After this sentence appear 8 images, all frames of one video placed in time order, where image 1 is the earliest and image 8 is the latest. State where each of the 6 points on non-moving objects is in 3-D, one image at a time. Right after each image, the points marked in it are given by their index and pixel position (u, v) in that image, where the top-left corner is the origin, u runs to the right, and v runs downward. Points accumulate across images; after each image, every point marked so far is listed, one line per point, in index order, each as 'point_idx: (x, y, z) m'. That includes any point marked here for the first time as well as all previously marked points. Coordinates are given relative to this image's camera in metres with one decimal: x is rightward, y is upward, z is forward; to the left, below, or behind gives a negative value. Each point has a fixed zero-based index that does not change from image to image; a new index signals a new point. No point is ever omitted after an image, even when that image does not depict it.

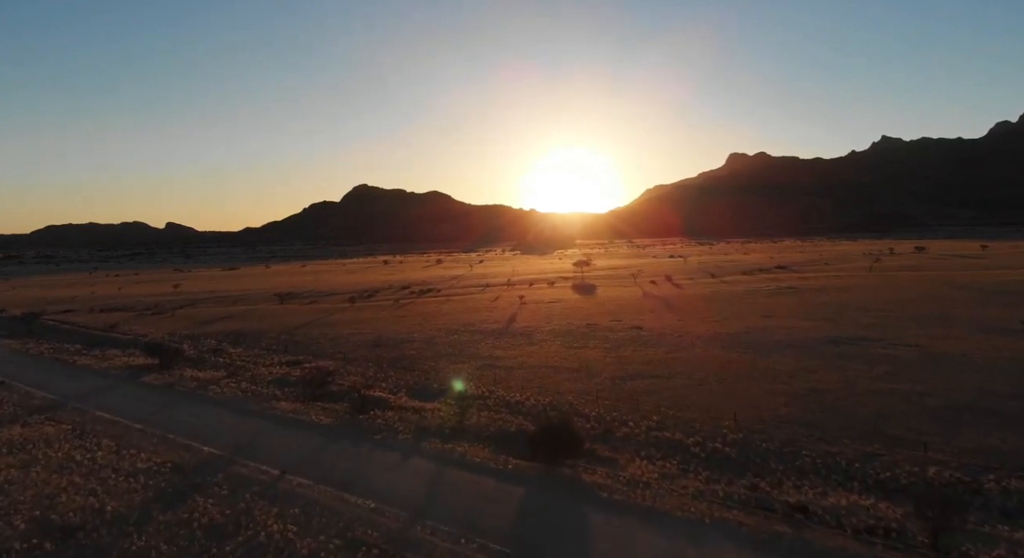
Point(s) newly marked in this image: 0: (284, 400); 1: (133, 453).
0: (-6.7, -3.6, +16.4) m
1: (-8.8, -4.1, +13.1) m
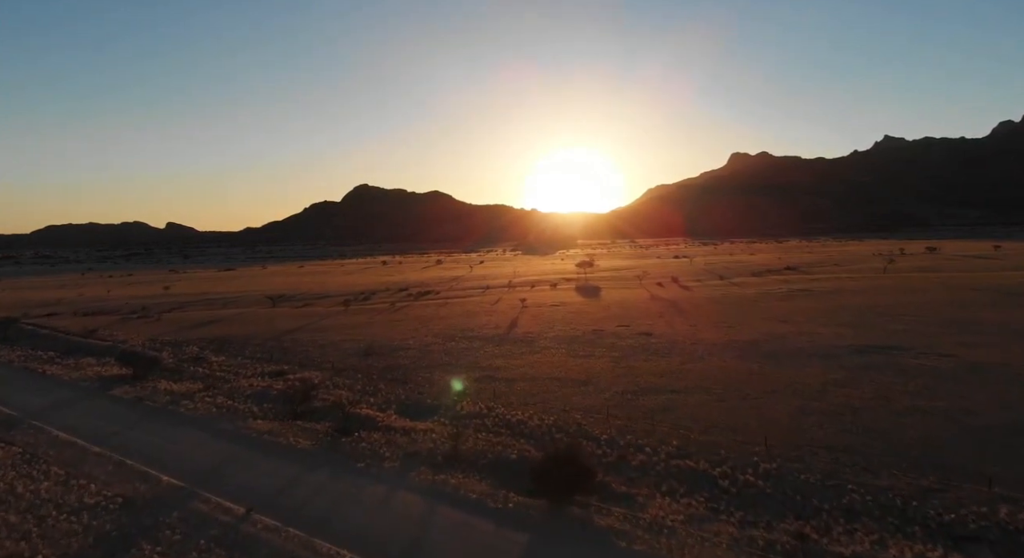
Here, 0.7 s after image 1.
0: (-6.6, -3.7, +14.8) m
1: (-8.8, -4.2, +11.5) m
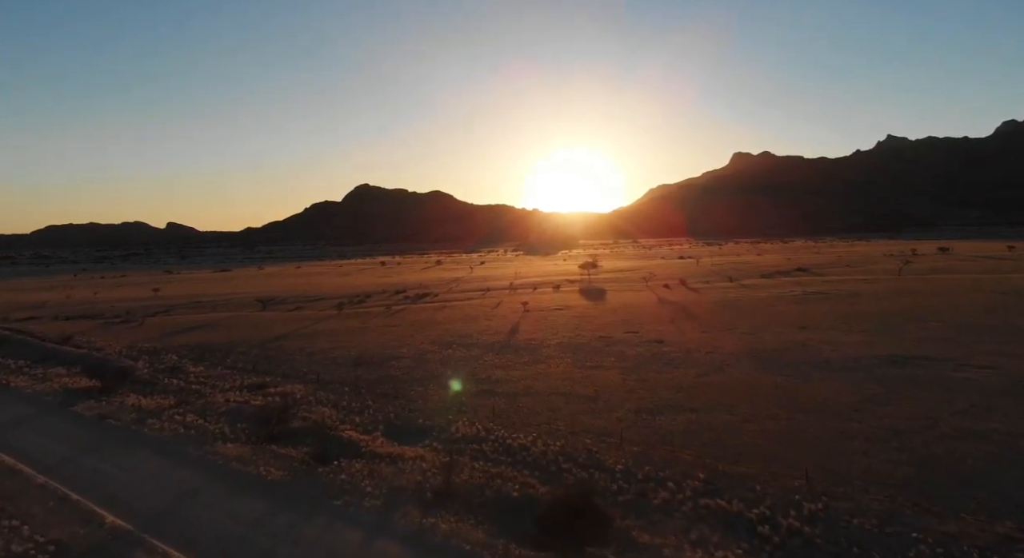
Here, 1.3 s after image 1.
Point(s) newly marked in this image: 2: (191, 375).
0: (-6.6, -3.8, +13.2) m
1: (-8.8, -4.4, +9.9) m
2: (-11.4, -3.4, +19.8) m
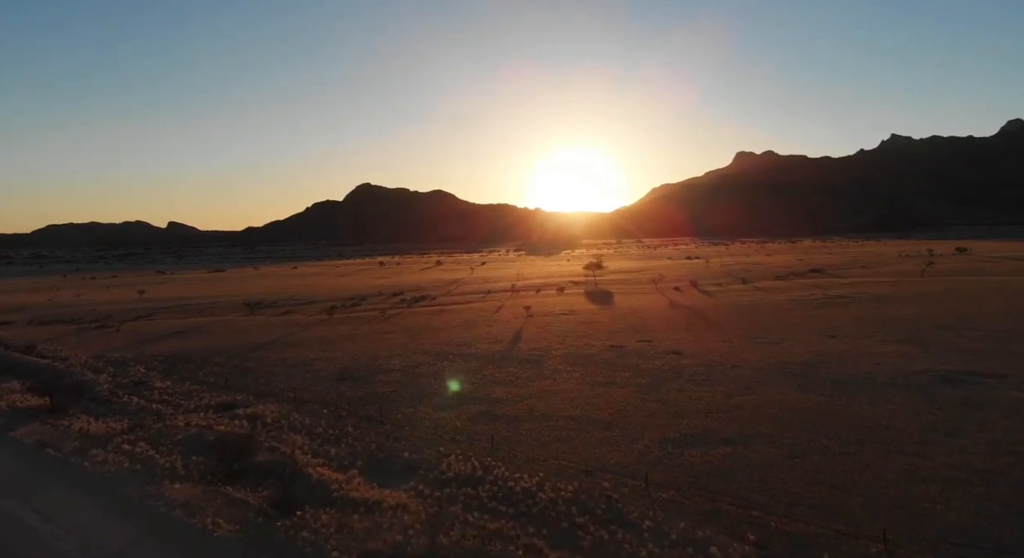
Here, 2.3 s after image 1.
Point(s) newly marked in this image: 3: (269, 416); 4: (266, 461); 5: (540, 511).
0: (-6.6, -4.0, +11.1) m
1: (-8.8, -4.5, +7.8) m
2: (-11.3, -3.6, +17.8) m
3: (-6.4, -3.6, +14.8) m
4: (-5.2, -3.8, +11.8) m
5: (+0.5, -3.9, +9.4) m
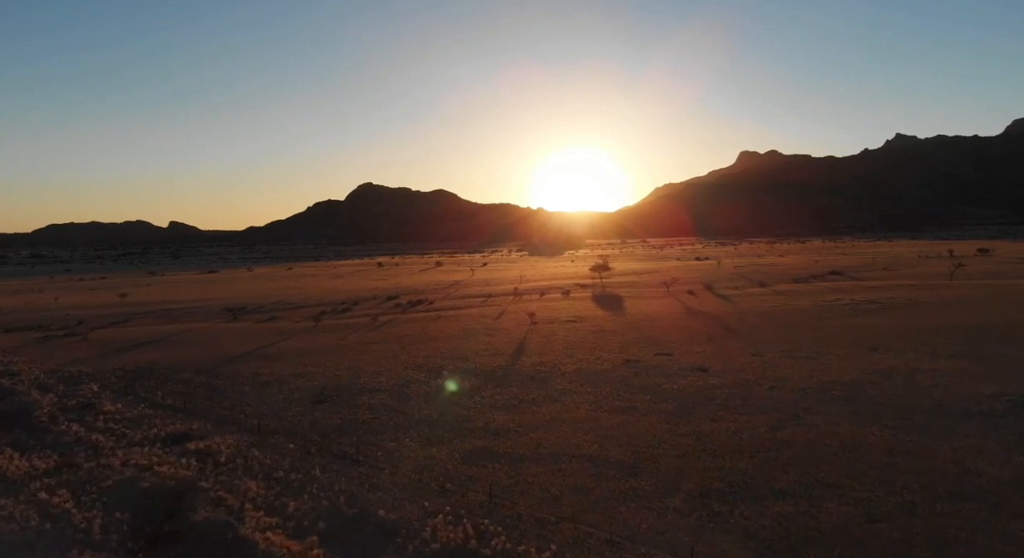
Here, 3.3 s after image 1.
0: (-6.5, -4.2, +8.7) m
1: (-8.7, -4.7, +5.4) m
2: (-11.2, -3.8, +15.3) m
3: (-6.4, -3.8, +12.4) m
4: (-5.1, -4.0, +9.4) m
5: (+0.5, -4.1, +6.9) m
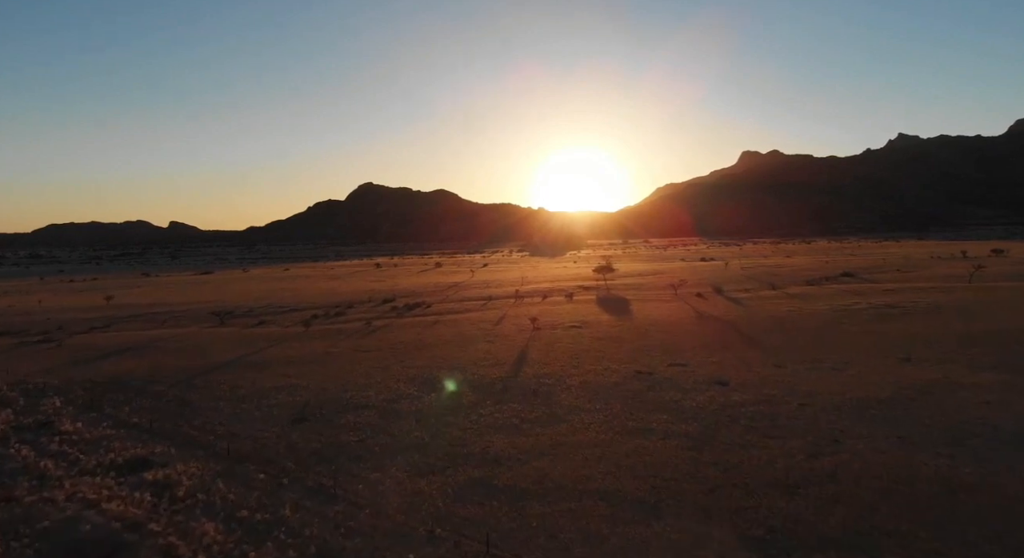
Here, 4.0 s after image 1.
0: (-6.5, -4.4, +7.2) m
1: (-8.7, -4.9, +3.9) m
2: (-11.2, -3.9, +13.8) m
3: (-6.3, -3.9, +10.8) m
4: (-5.1, -4.2, +7.9) m
5: (+0.5, -4.2, +5.4) m
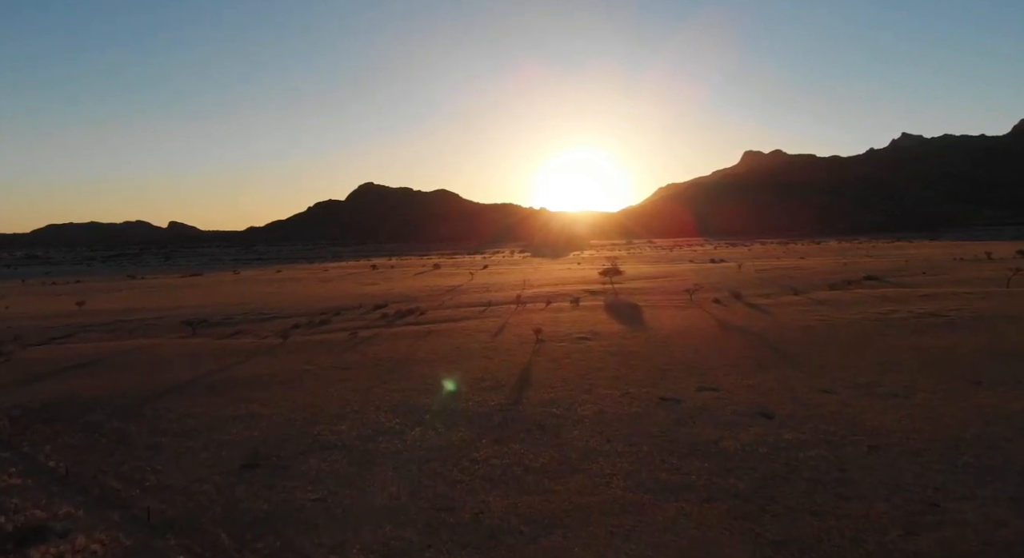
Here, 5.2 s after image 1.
0: (-6.5, -4.6, +4.4) m
1: (-8.7, -5.1, +1.1) m
2: (-11.2, -4.2, +11.1) m
3: (-6.3, -4.2, +8.1) m
4: (-5.1, -4.4, +5.1) m
5: (+0.5, -4.5, +2.6) m
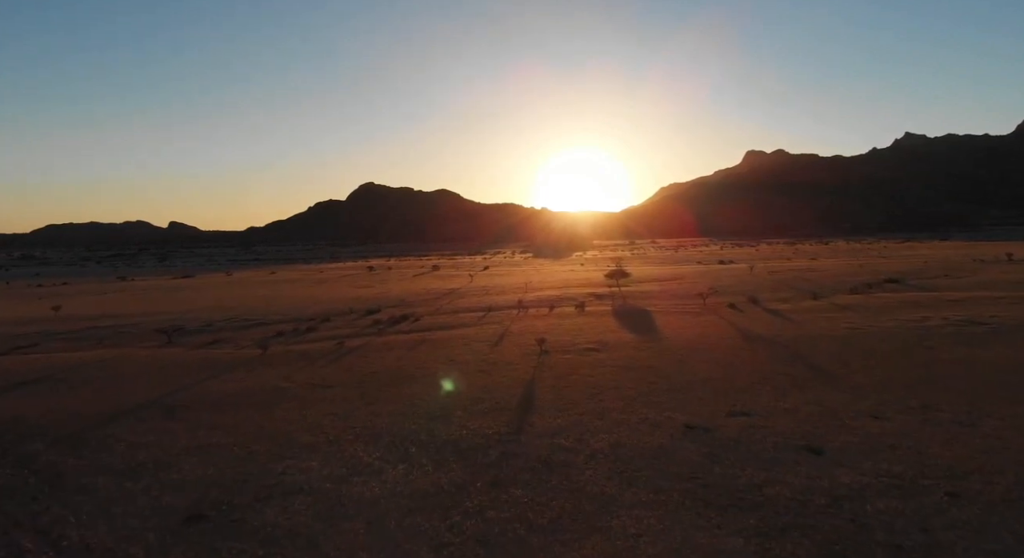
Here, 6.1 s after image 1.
0: (-6.5, -4.8, +2.4) m
1: (-8.7, -5.3, -0.9) m
2: (-11.1, -4.4, +9.0) m
3: (-6.3, -4.4, +6.0) m
4: (-5.1, -4.6, +3.1) m
5: (+0.5, -4.7, +0.5) m
